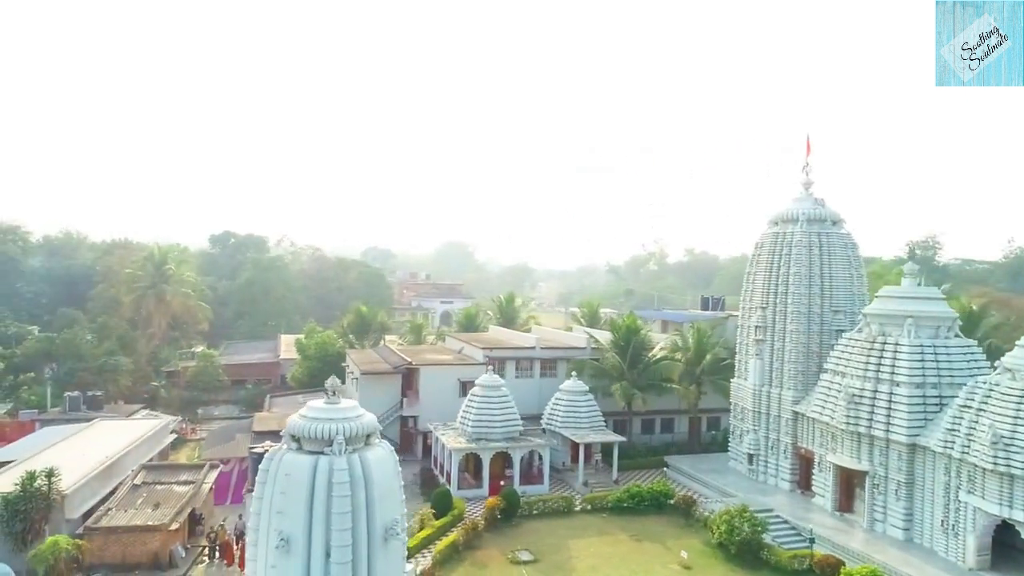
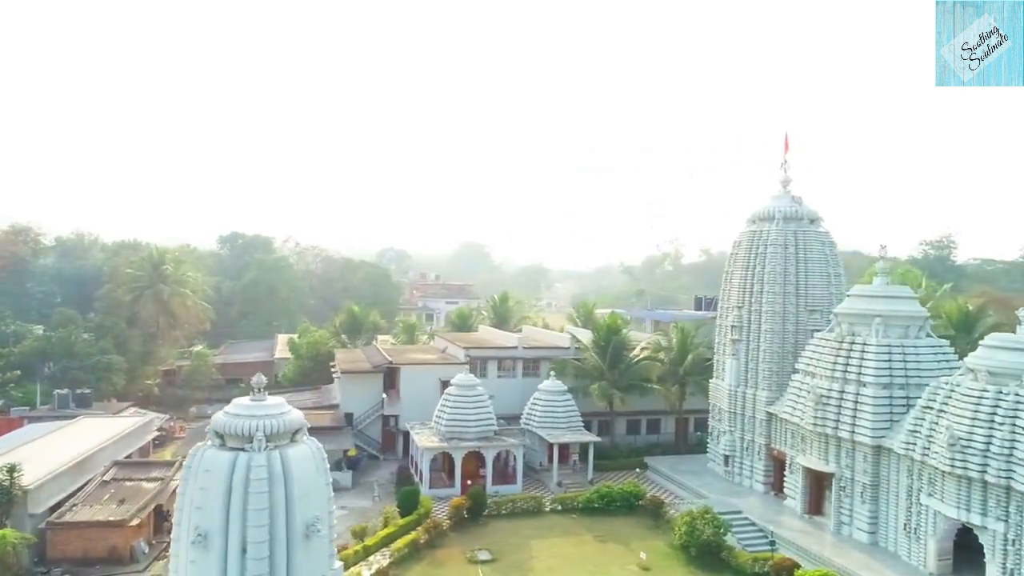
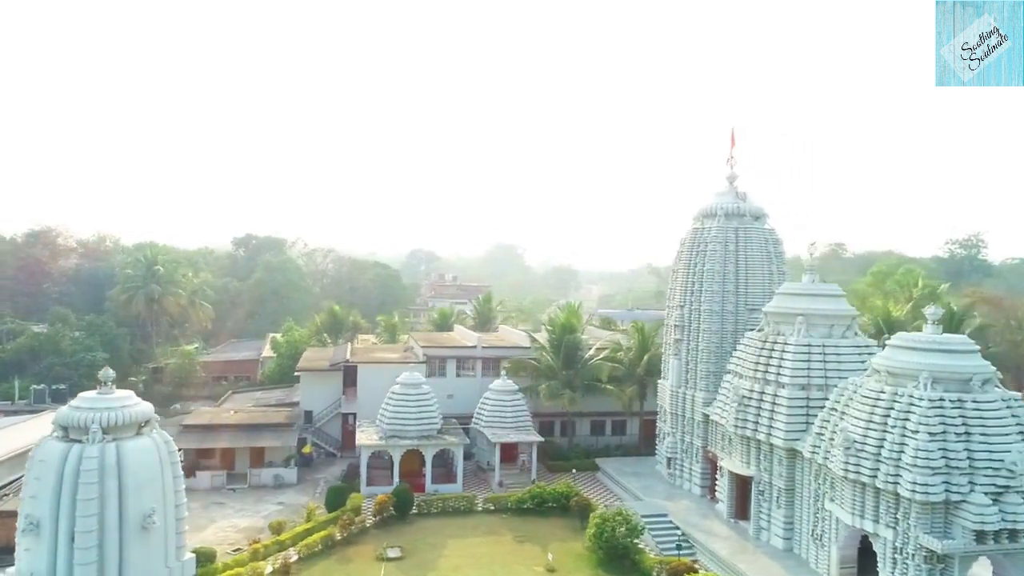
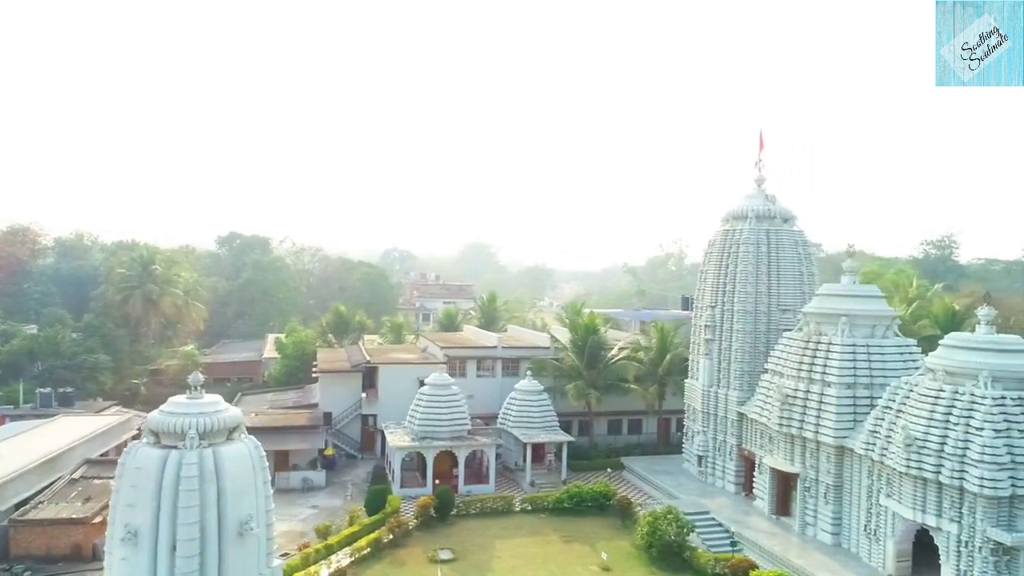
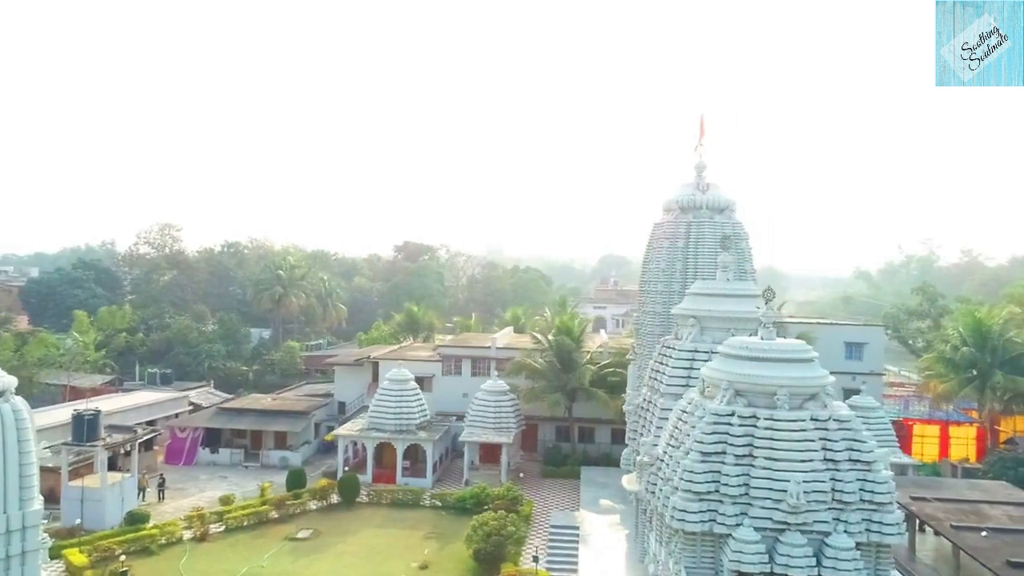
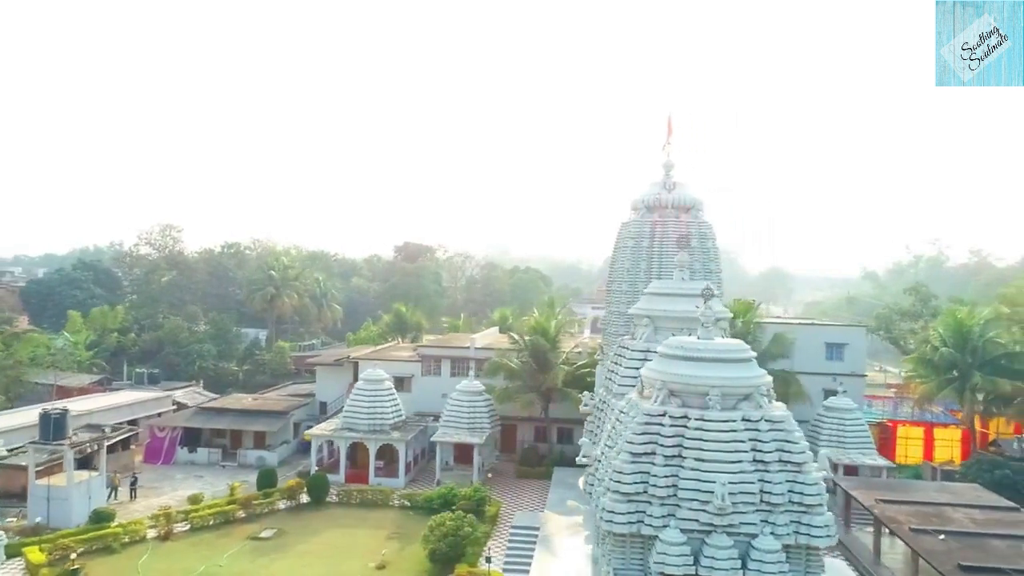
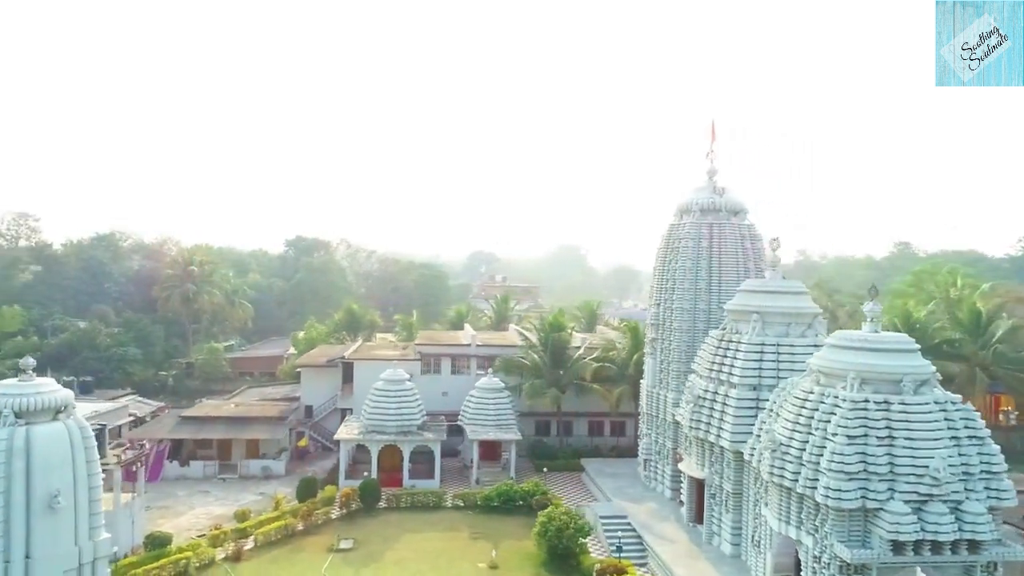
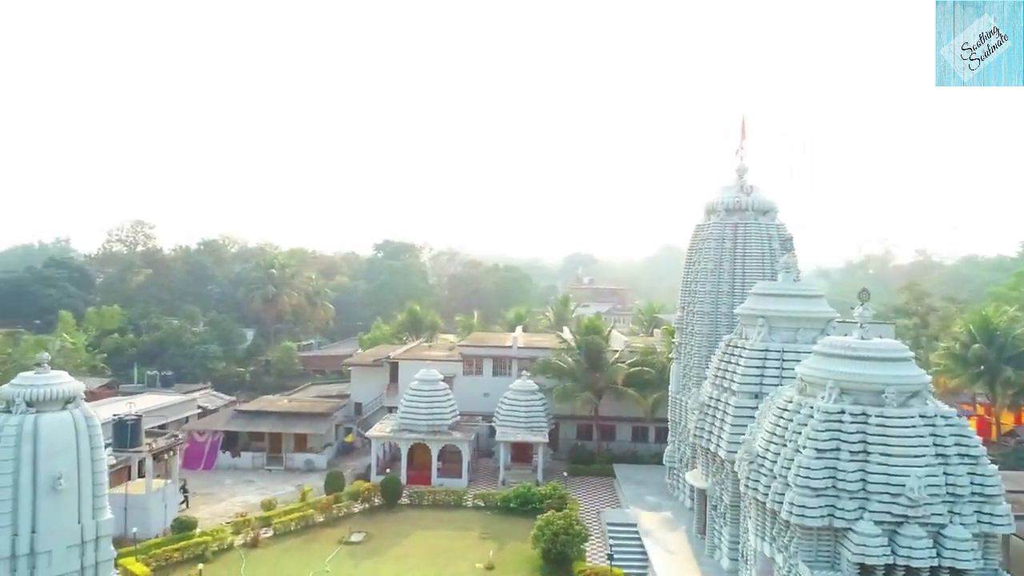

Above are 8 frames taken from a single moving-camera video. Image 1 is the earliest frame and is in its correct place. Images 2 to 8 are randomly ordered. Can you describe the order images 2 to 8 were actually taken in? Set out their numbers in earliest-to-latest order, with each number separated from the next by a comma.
2, 4, 3, 7, 8, 5, 6
